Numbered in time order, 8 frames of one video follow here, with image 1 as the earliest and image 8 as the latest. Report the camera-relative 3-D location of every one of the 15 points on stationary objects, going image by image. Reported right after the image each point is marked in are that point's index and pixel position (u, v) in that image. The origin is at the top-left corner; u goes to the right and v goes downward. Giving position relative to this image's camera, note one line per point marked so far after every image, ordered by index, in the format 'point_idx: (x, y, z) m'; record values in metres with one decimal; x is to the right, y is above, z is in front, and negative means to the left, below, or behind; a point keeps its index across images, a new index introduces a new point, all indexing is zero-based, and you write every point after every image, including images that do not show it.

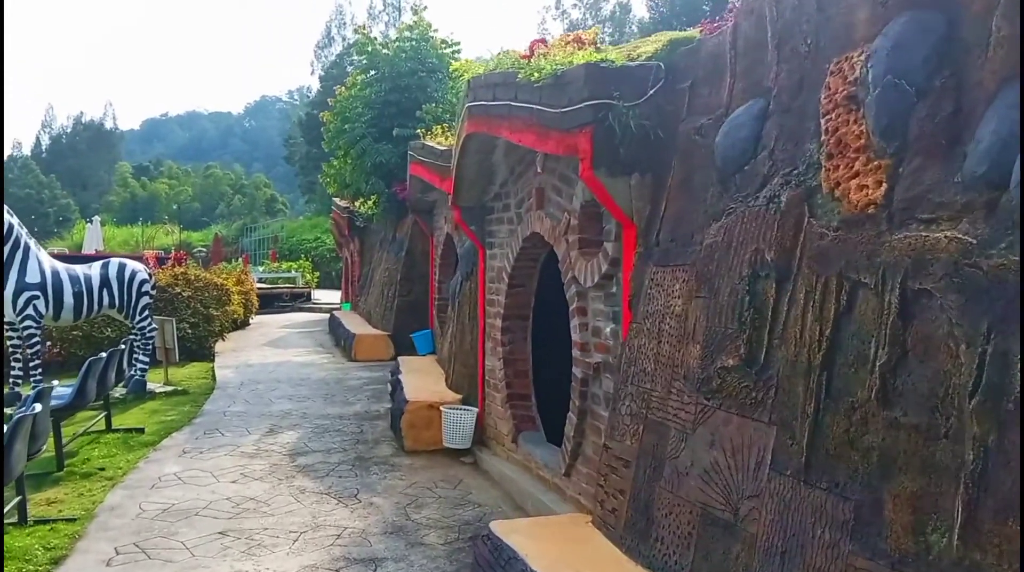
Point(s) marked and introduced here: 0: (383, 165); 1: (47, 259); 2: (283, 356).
0: (-1.7, +1.7, +13.9) m
1: (-4.2, +0.2, +9.7) m
2: (-2.9, -0.9, +13.5) m
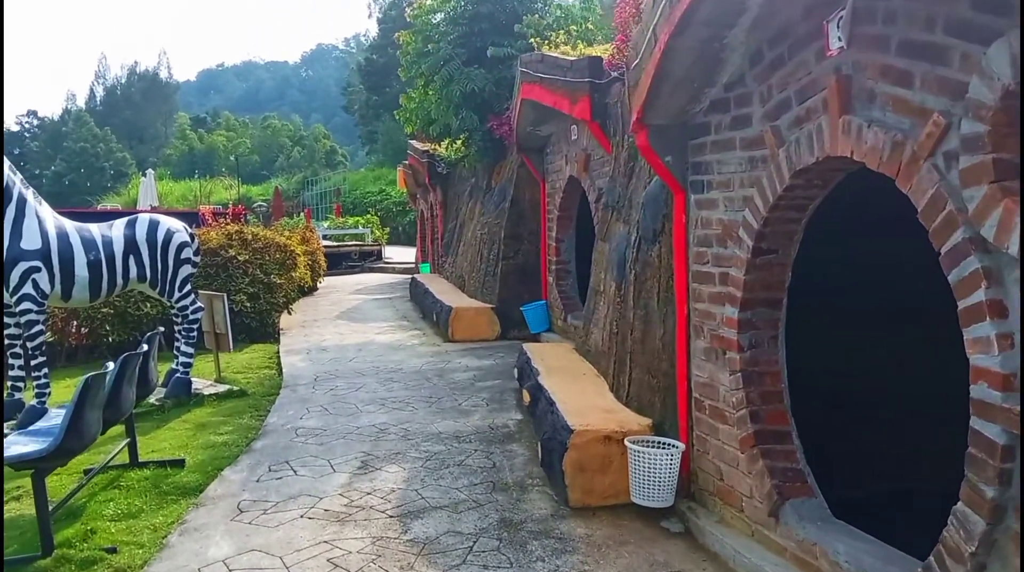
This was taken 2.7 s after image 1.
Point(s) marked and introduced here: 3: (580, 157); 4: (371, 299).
0: (-0.4, +2.1, +11.5) m
1: (-3.1, +0.4, +7.5) m
2: (-1.6, -0.5, +11.3) m
3: (+0.5, +1.0, +8.4) m
4: (-2.2, -0.2, +16.3) m
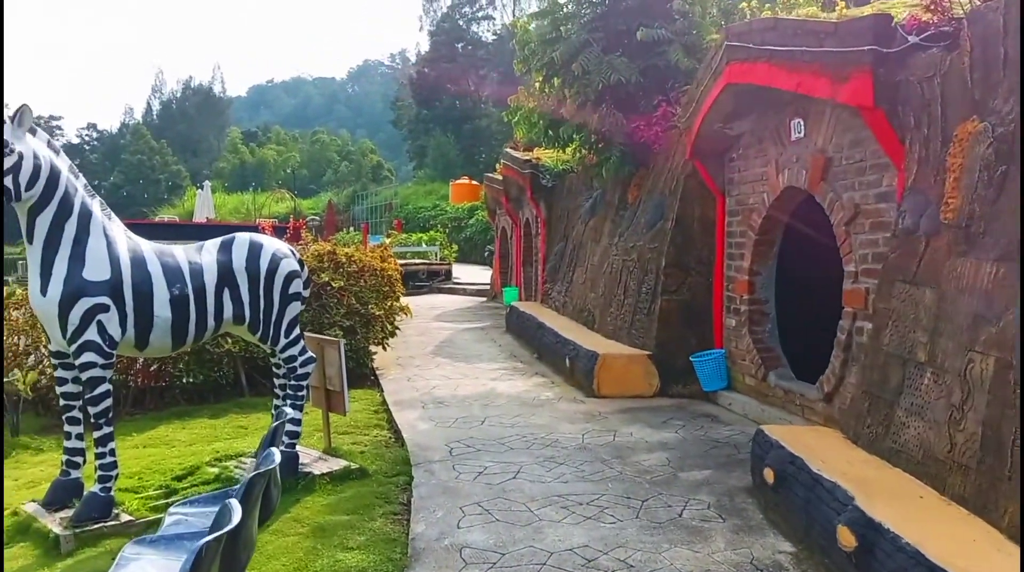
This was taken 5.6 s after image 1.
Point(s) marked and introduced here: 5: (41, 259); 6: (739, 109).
0: (+1.0, +1.8, +9.5) m
1: (-2.0, +0.2, +5.6) m
2: (-0.3, -0.8, +9.3) m
3: (+1.8, +0.7, +6.3) m
4: (-0.7, -0.6, +14.3) m
5: (-2.3, +0.1, +5.3) m
6: (+1.5, +1.2, +7.1) m
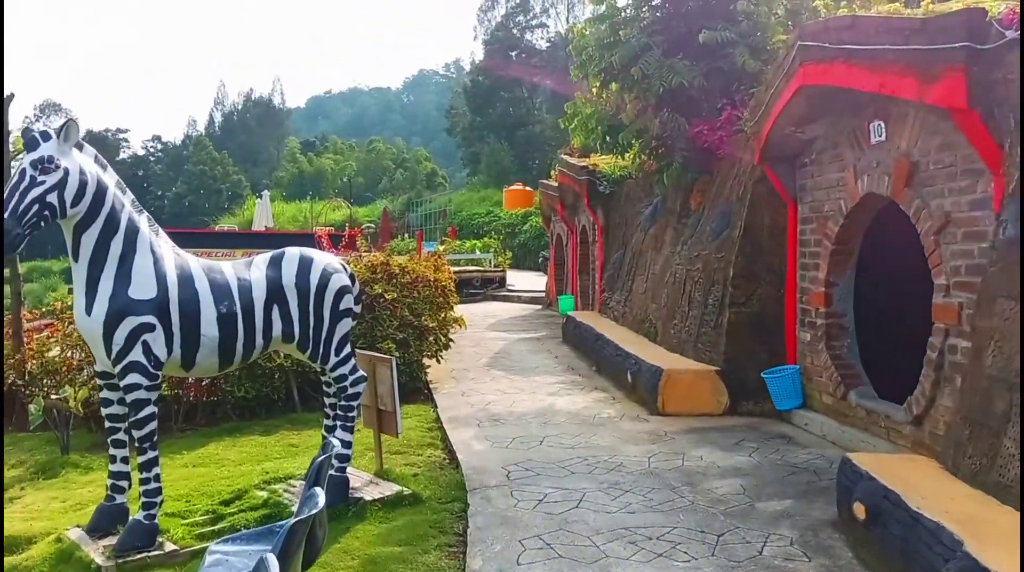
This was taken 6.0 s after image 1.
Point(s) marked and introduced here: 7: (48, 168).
0: (+1.5, +1.7, +9.1) m
1: (-1.6, +0.1, +5.3) m
2: (+0.2, -0.9, +8.9) m
3: (+2.1, +0.6, +5.9) m
4: (+0.1, -0.7, +14.0) m
5: (-2.0, 0.0, +5.0) m
6: (+1.9, +1.1, +6.7) m
7: (-2.1, +0.5, +4.8) m
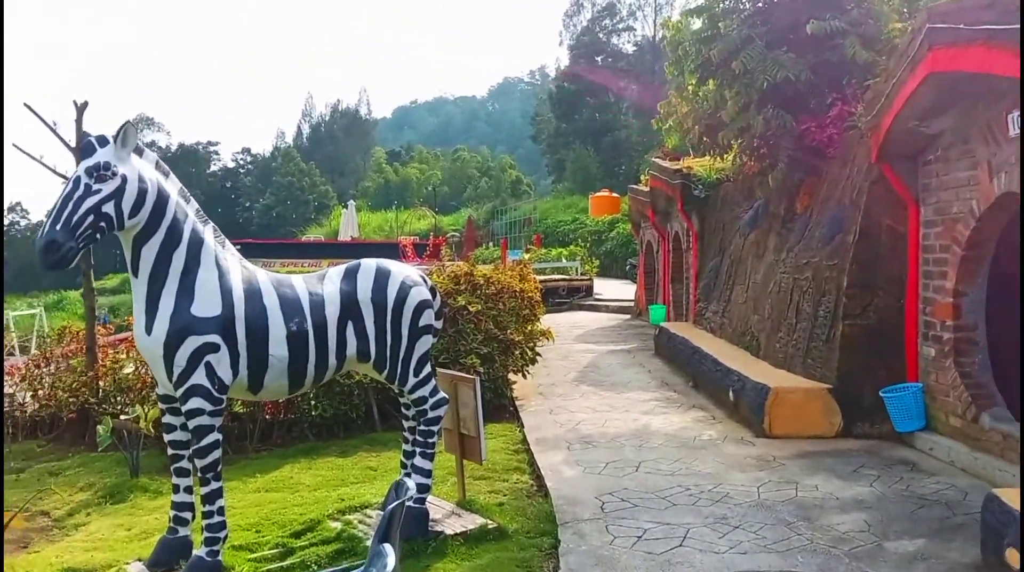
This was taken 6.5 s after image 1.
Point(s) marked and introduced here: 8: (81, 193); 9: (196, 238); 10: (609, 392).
0: (+2.2, +1.6, +8.4) m
1: (-1.2, +0.1, +4.9) m
2: (+0.9, -1.0, +8.4) m
3: (+2.6, +0.6, +5.2) m
4: (+1.2, -0.8, +13.4) m
5: (-1.6, 0.0, +4.7) m
6: (+2.4, +1.0, +6.0) m
7: (-1.7, +0.4, +4.4) m
8: (-1.7, +0.4, +4.3) m
9: (-1.4, +0.2, +4.8) m
10: (+0.9, -0.9, +9.5) m
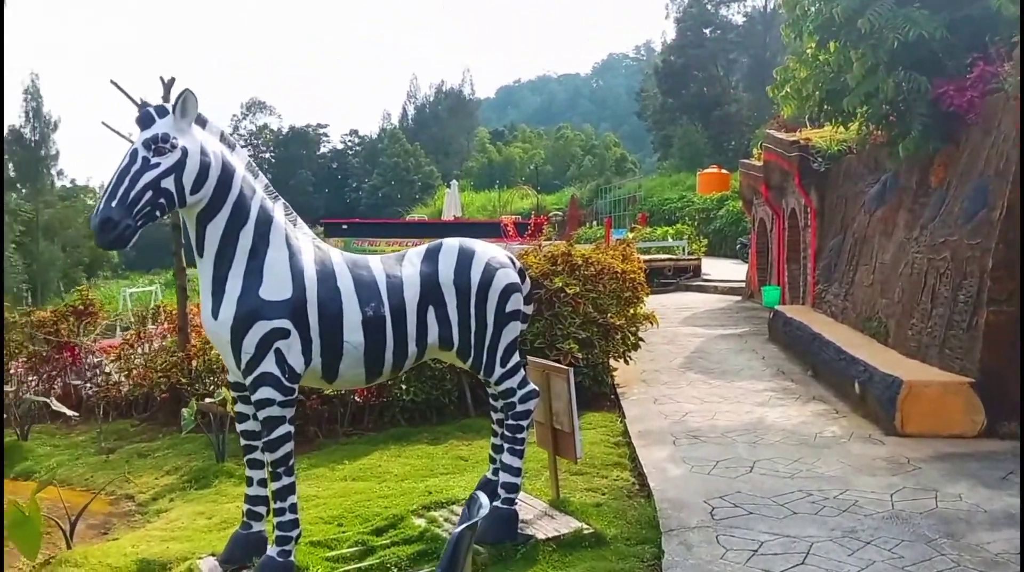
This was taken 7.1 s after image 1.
0: (+2.9, +1.7, +7.6) m
1: (-0.8, +0.2, +4.5) m
2: (+1.6, -0.8, +7.7) m
3: (+3.0, +0.6, +4.4) m
4: (+2.4, -0.6, +12.7) m
5: (-1.2, +0.1, +4.2) m
6: (+2.9, +1.1, +5.2) m
7: (-1.3, +0.5, +4.0) m
8: (-1.4, +0.4, +3.9) m
9: (-1.0, +0.3, +4.3) m
10: (+1.7, -0.8, +8.8) m
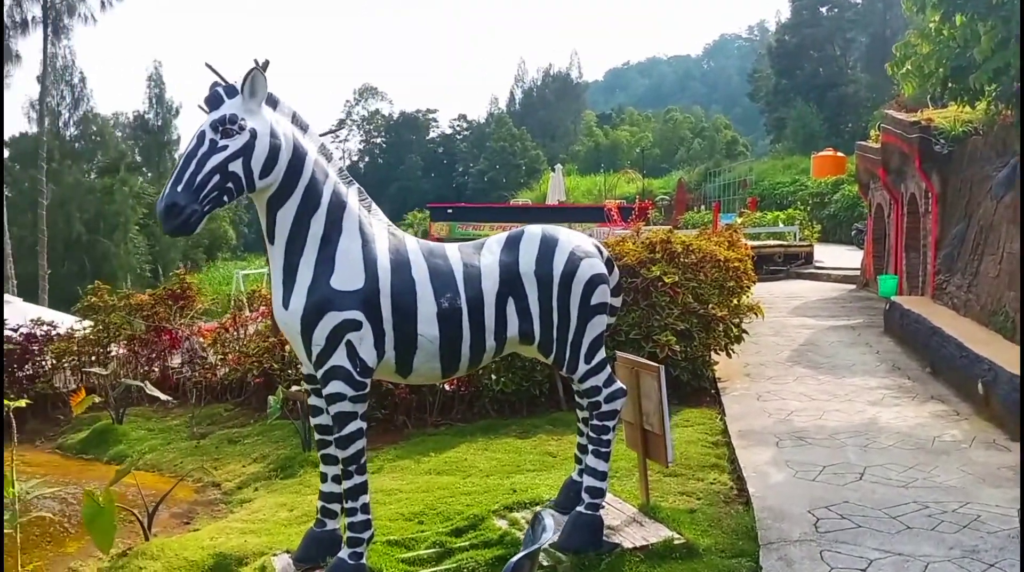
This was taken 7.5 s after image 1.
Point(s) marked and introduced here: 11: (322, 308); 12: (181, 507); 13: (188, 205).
0: (+3.6, +1.8, +6.9) m
1: (-0.5, +0.2, +4.2) m
2: (+2.3, -0.8, +7.2) m
3: (+3.3, +0.7, +3.7) m
4: (+3.6, -0.4, +12.1) m
5: (-0.9, +0.1, +4.0) m
6: (+3.3, +1.1, +4.5) m
7: (-1.0, +0.6, +3.8) m
8: (-1.1, +0.5, +3.7) m
9: (-0.7, +0.3, +4.1) m
10: (+2.5, -0.7, +8.3) m
11: (-0.7, -0.1, +3.9) m
12: (-2.0, -1.3, +6.3) m
13: (-1.1, +0.3, +3.7) m
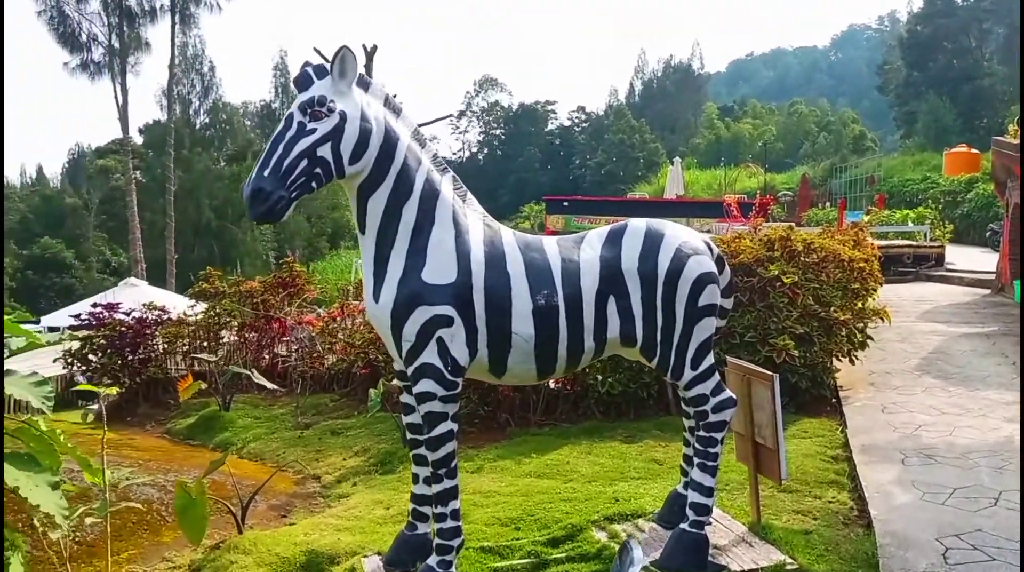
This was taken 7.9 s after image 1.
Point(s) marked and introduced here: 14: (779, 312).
0: (+4.3, +1.7, +6.3) m
1: (-0.1, +0.2, +4.0) m
2: (+3.0, -0.8, +6.7) m
3: (+3.6, +0.6, +3.1) m
4: (+4.8, -0.5, +11.4) m
5: (-0.5, +0.1, +3.9) m
6: (+3.8, +1.1, +3.9) m
7: (-0.6, +0.6, +3.7) m
8: (-0.7, +0.5, +3.6) m
9: (-0.3, +0.4, +3.9) m
10: (+3.3, -0.7, +7.8) m
11: (-0.3, -0.1, +3.7) m
12: (-1.4, -1.2, +6.2) m
13: (-0.8, +0.3, +3.6) m
14: (+1.9, -0.2, +7.3) m
